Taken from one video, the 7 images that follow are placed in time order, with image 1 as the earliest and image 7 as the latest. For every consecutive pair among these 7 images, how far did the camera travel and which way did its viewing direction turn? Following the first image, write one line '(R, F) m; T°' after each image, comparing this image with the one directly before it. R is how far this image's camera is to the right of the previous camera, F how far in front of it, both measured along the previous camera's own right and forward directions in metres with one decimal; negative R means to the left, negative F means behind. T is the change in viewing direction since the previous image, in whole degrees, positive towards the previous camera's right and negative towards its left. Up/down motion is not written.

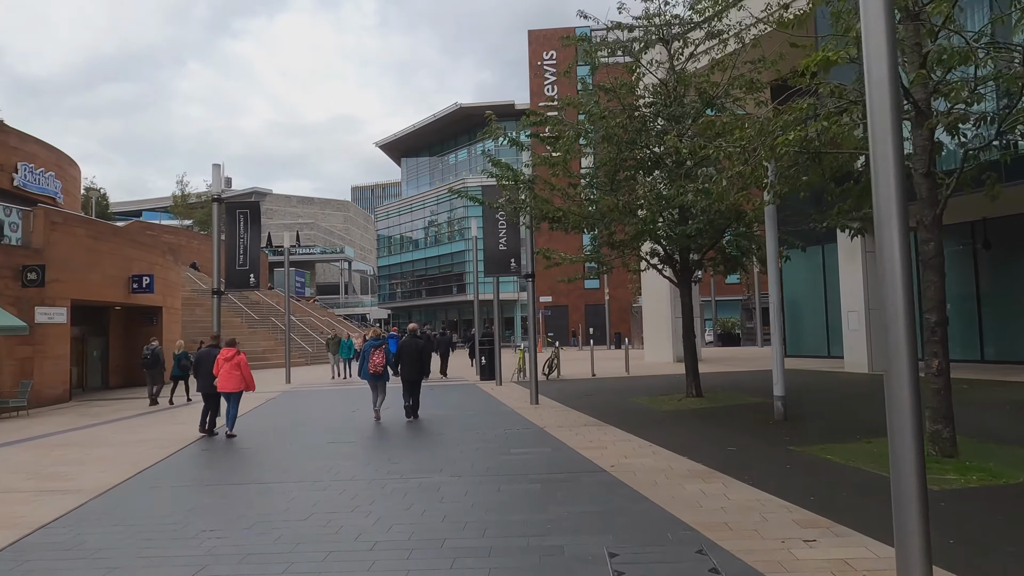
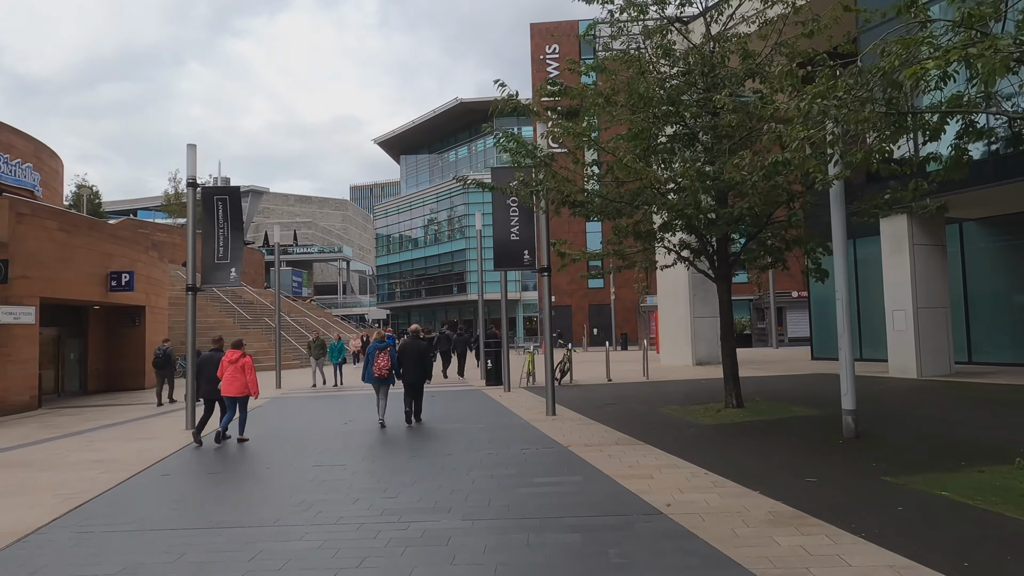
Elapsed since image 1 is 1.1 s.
(-0.3, +1.6) m; 0°
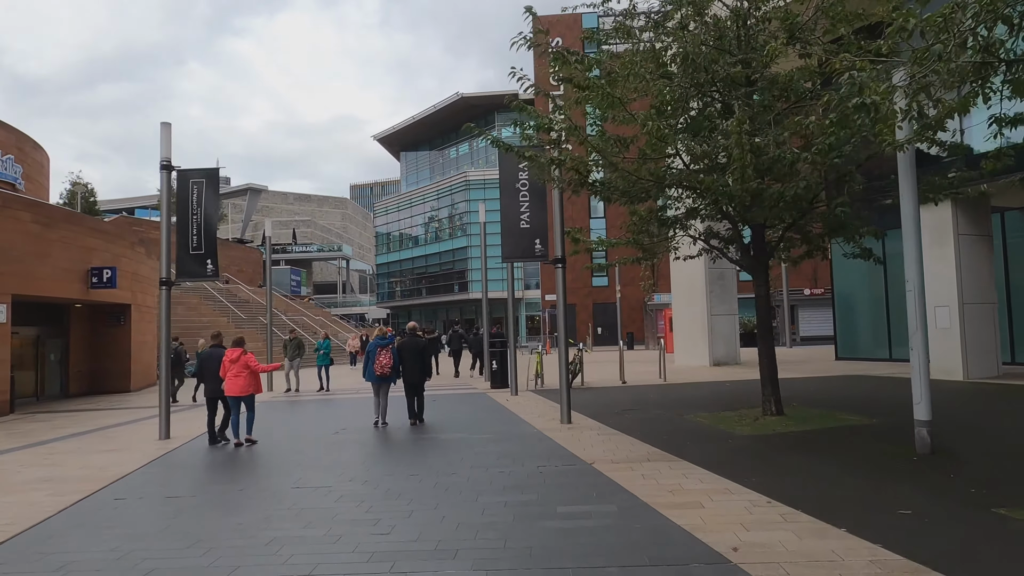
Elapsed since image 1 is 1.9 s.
(-0.2, +1.2) m; 0°
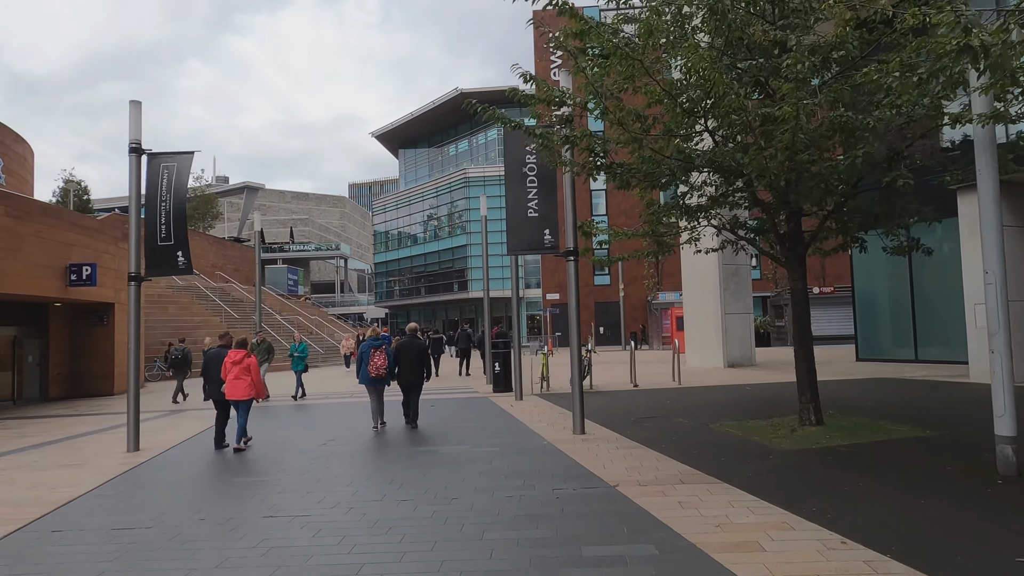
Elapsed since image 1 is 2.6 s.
(-0.1, +1.1) m; 0°
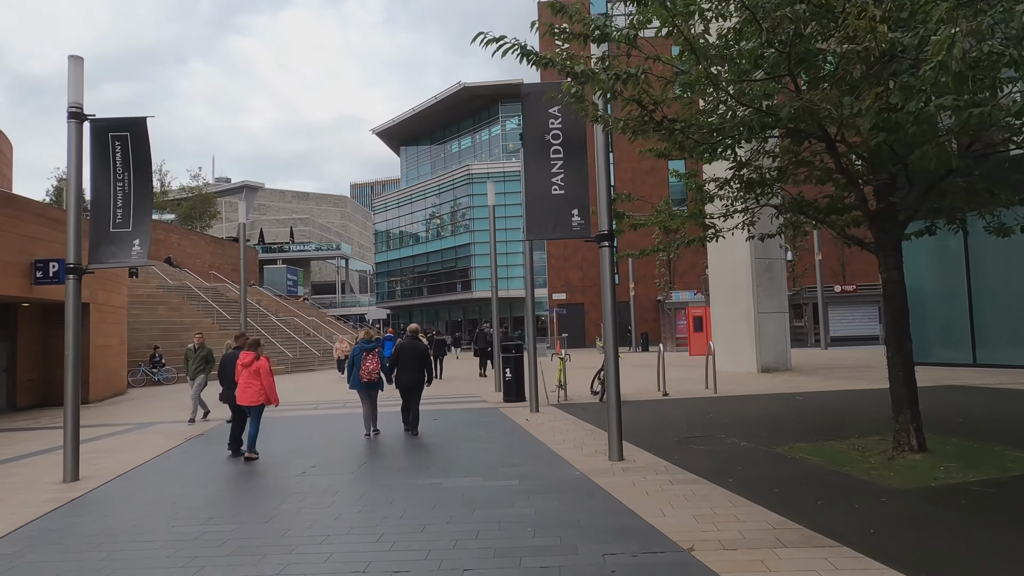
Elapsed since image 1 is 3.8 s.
(-0.2, +1.8) m; 0°
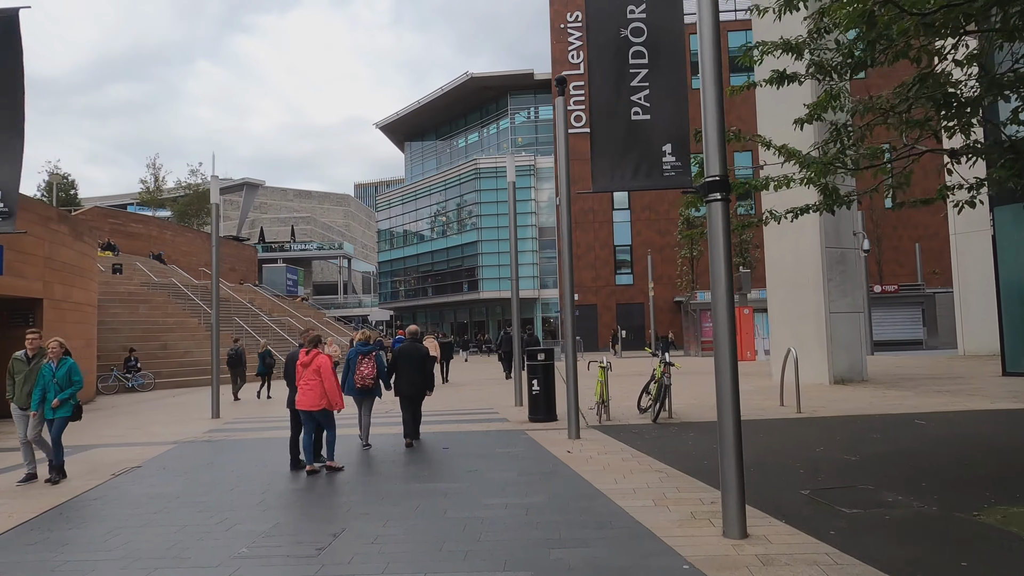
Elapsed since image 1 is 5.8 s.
(-0.4, +2.8) m; 0°
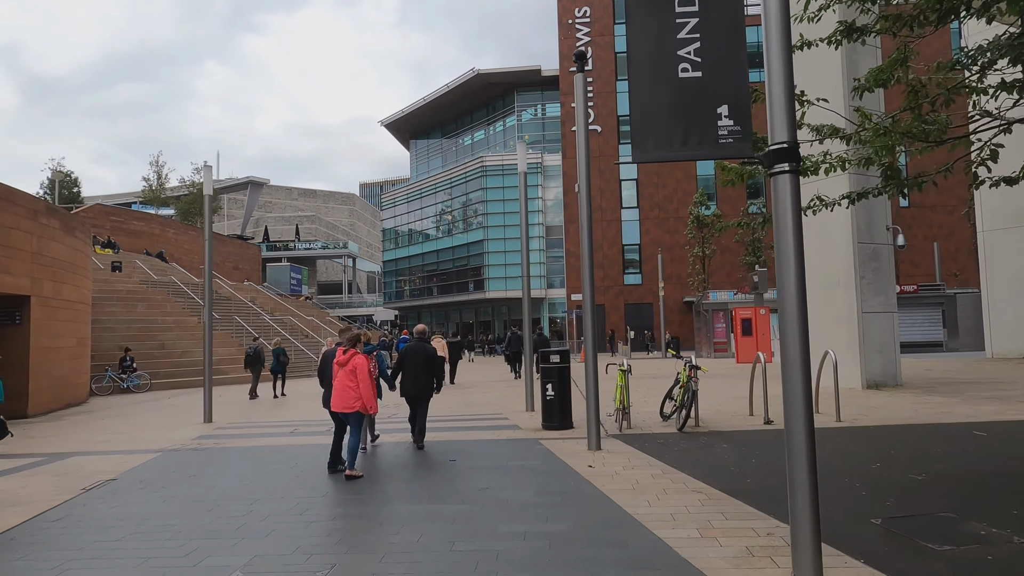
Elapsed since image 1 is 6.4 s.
(-0.1, +0.9) m; 0°
